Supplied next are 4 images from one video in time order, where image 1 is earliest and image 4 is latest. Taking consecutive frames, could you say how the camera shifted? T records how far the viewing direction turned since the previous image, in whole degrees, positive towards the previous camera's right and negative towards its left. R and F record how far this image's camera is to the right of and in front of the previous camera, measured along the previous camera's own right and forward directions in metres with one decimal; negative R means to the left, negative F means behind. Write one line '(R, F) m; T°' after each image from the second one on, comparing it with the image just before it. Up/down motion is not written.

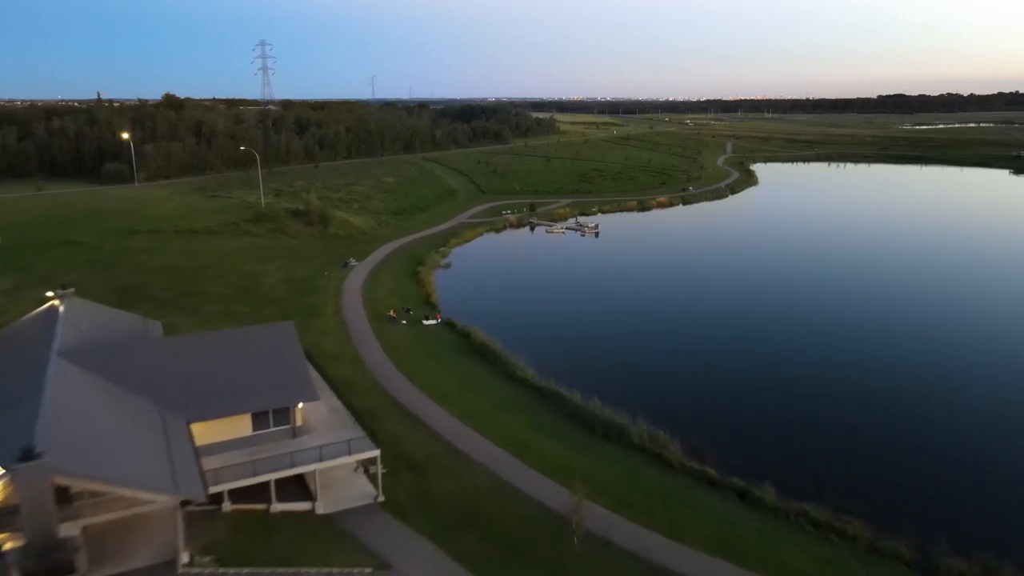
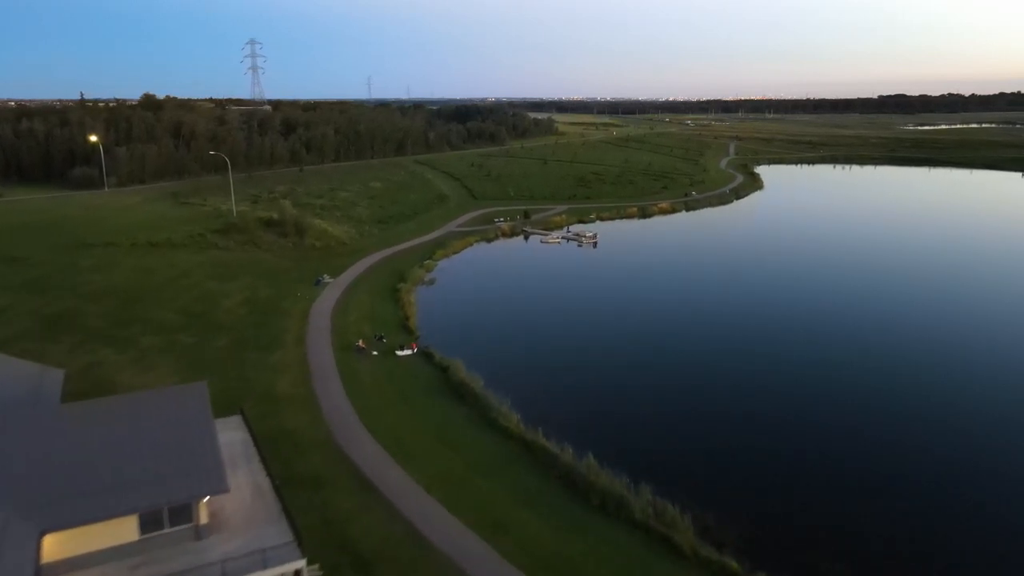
(+0.6, +3.6) m; 0°
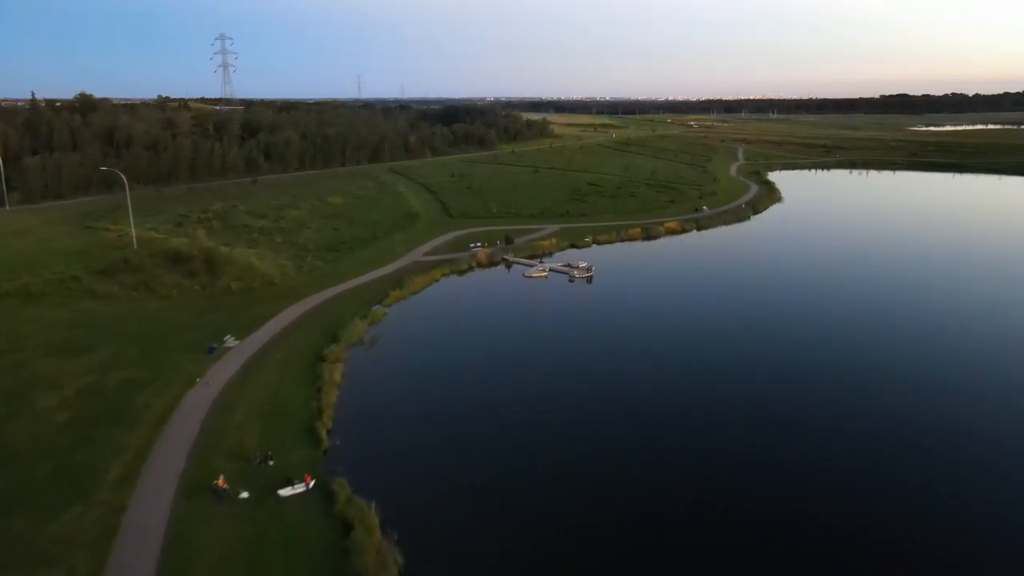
(+1.5, +9.5) m; 0°
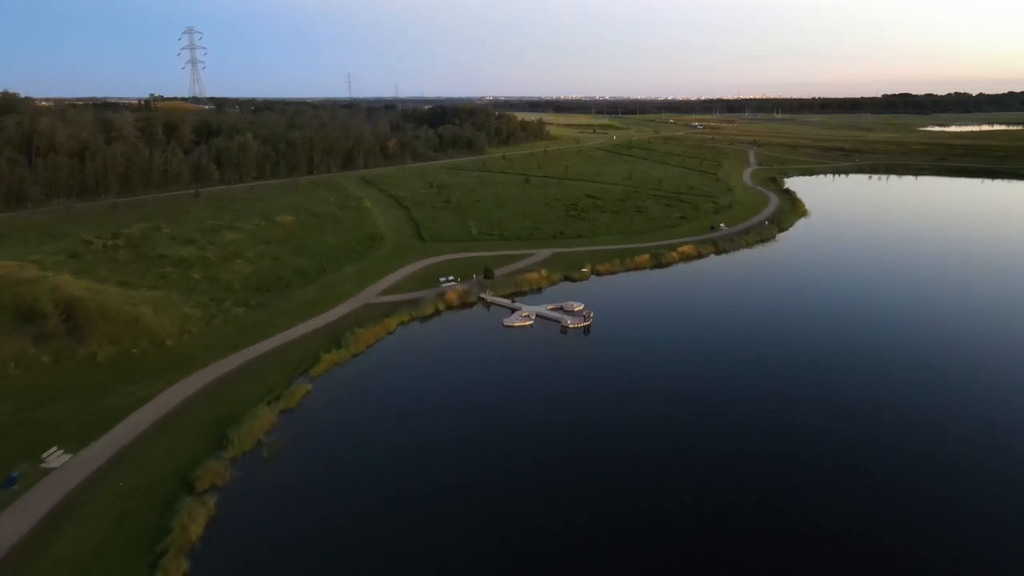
(+1.2, +9.2) m; 0°
